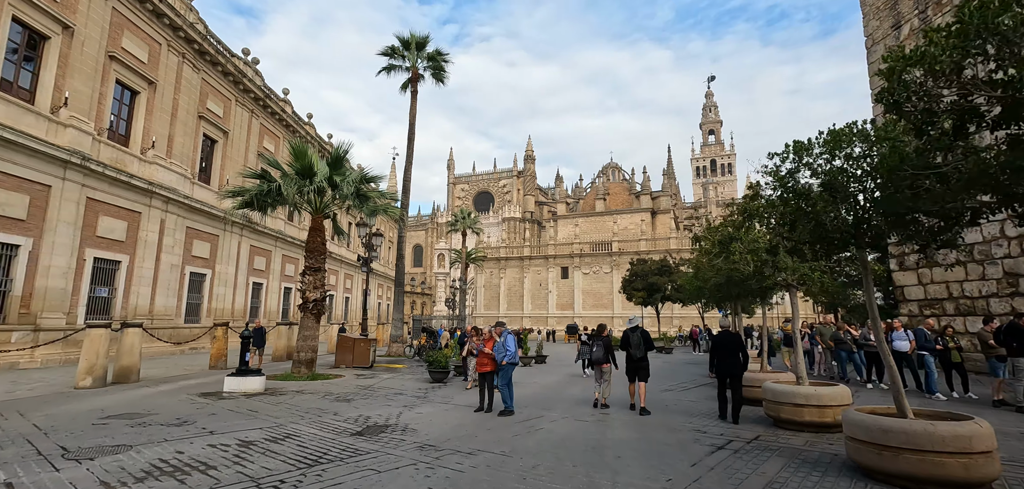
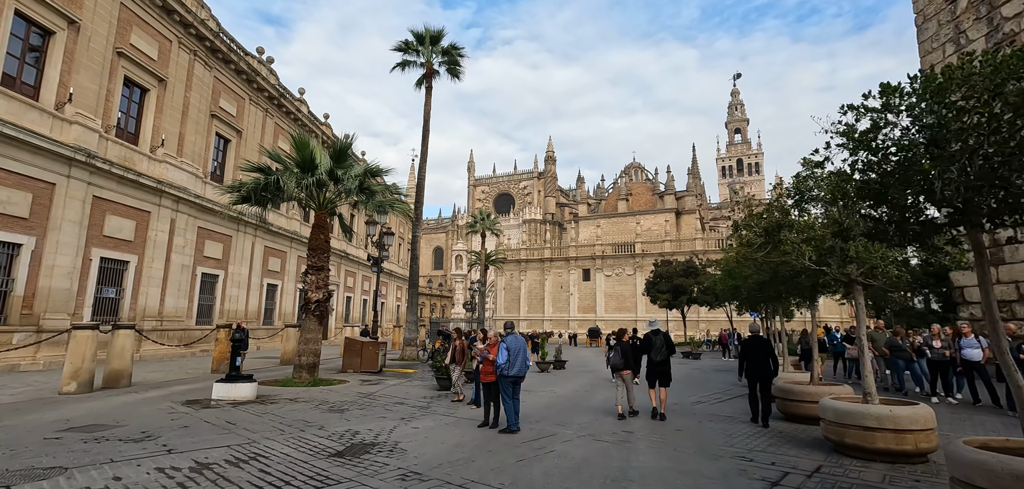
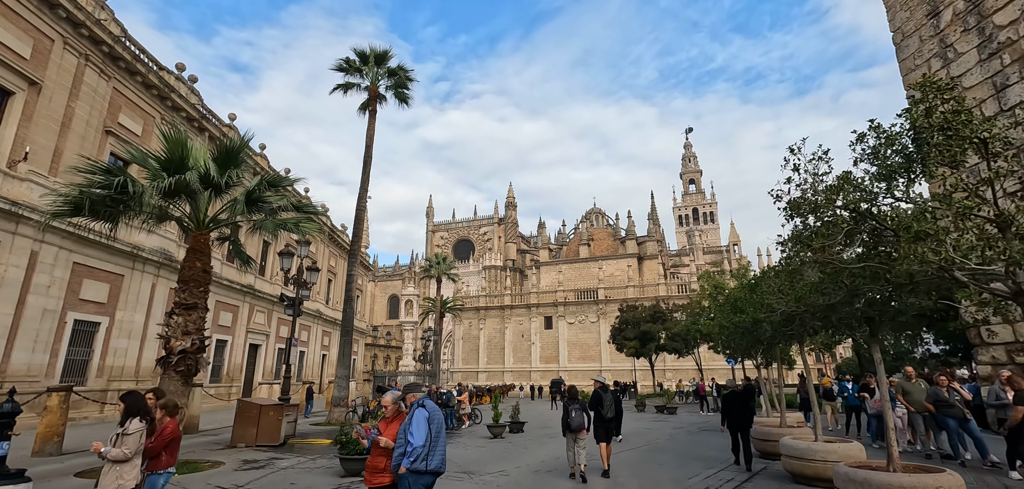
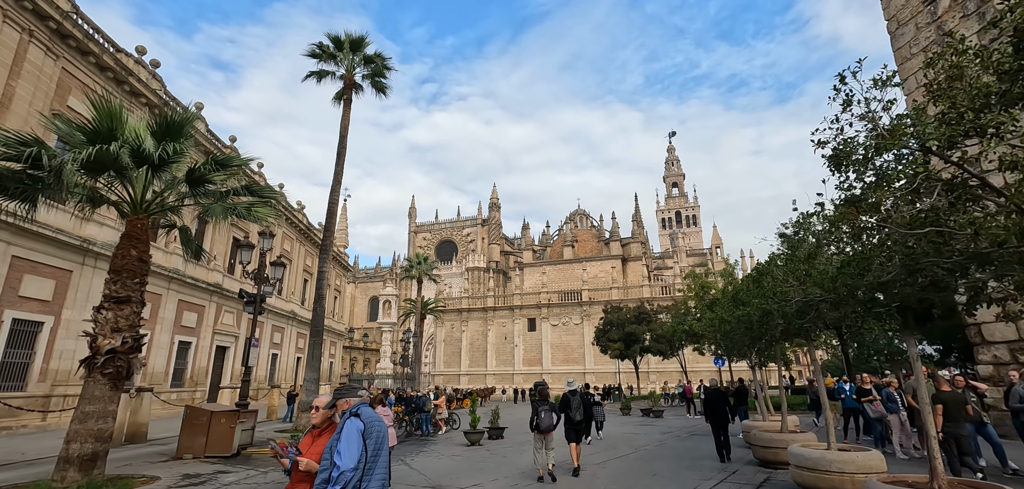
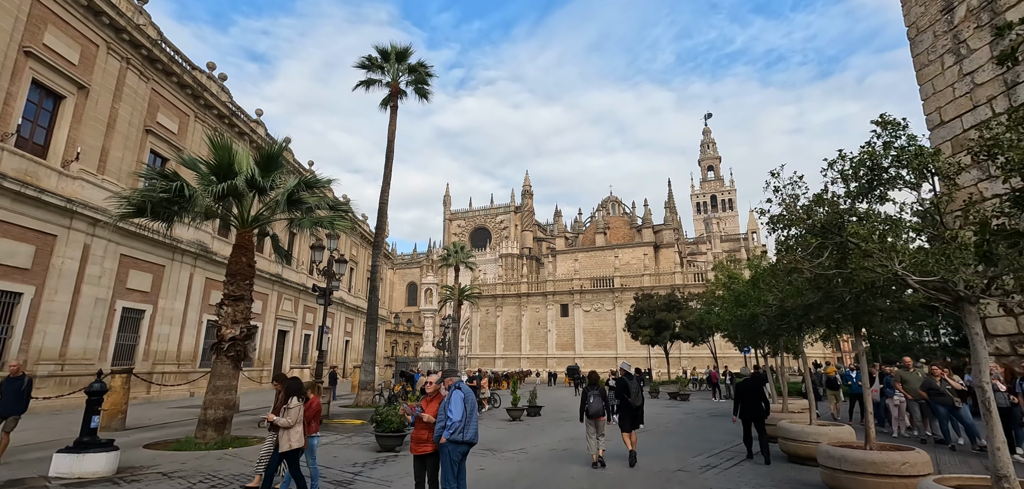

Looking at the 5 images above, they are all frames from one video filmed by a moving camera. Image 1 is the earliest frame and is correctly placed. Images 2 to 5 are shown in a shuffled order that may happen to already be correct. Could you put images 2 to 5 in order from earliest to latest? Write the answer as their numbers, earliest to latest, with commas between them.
2, 5, 3, 4
